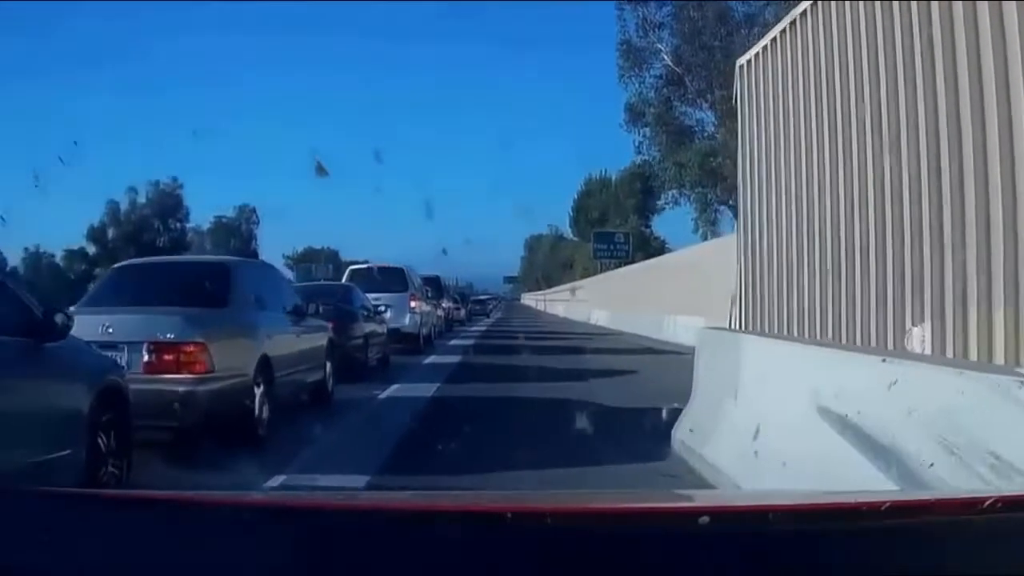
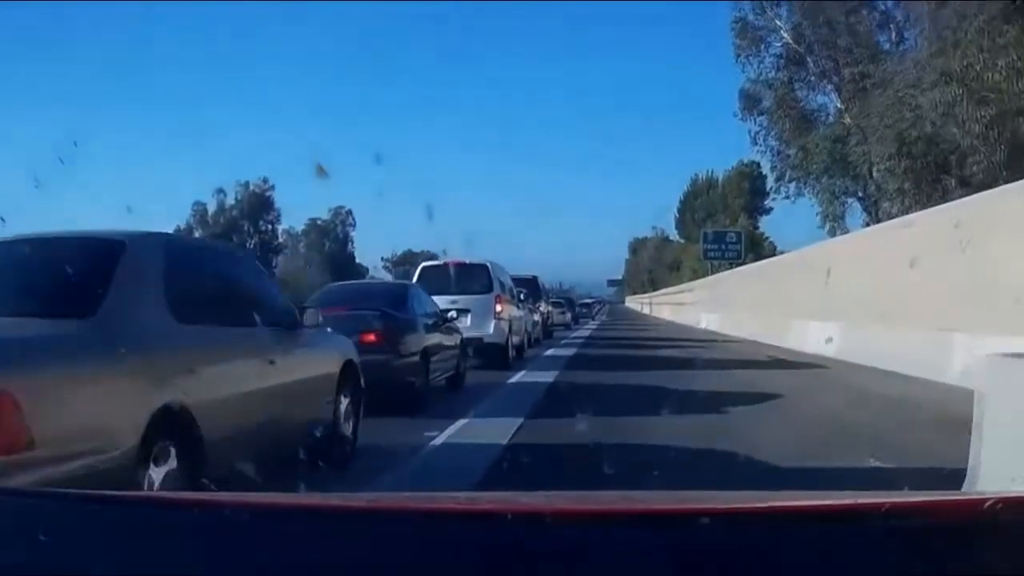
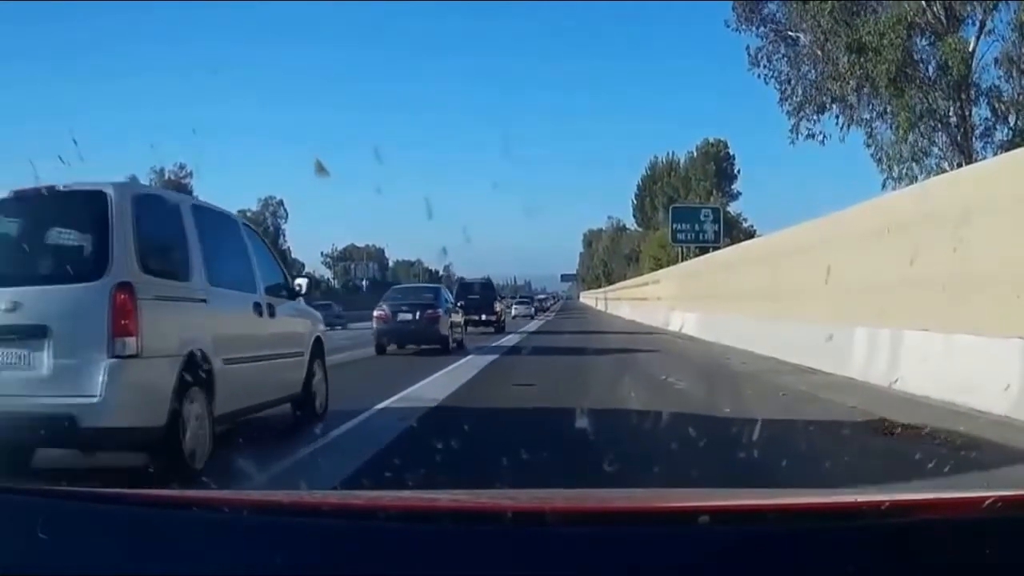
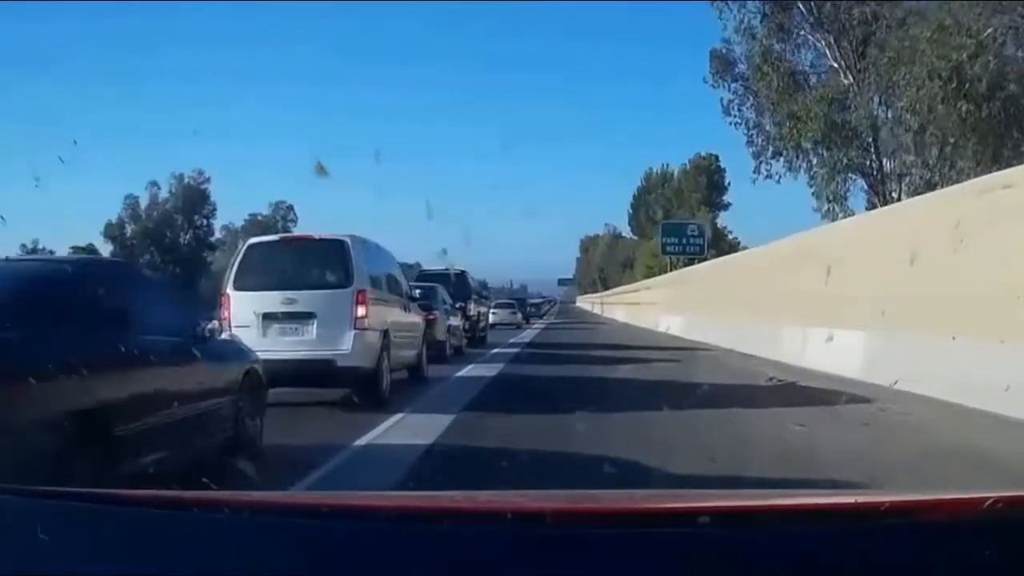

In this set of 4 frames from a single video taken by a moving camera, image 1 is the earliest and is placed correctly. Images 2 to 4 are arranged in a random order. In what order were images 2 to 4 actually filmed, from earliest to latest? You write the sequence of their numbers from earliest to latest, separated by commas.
2, 4, 3
